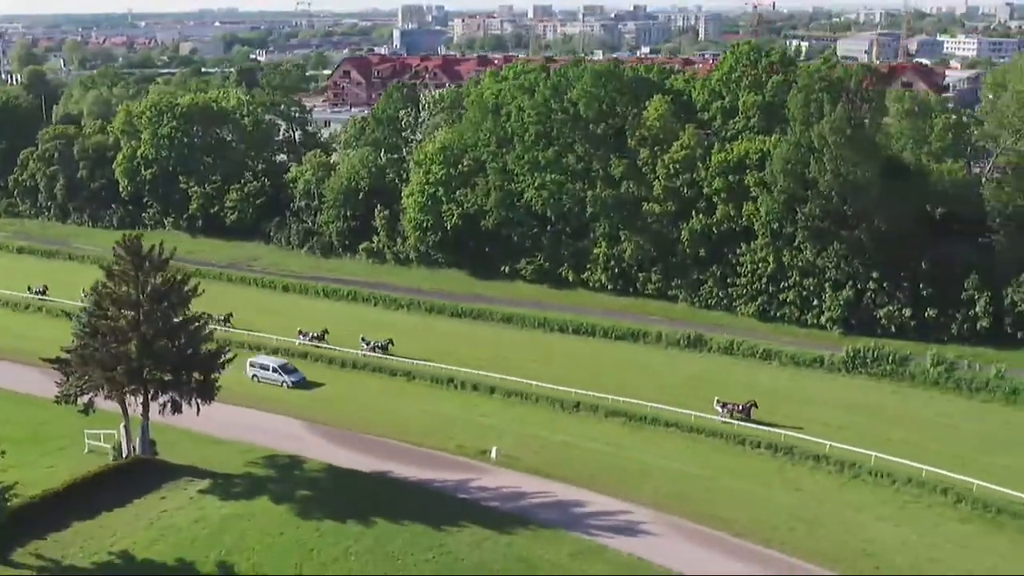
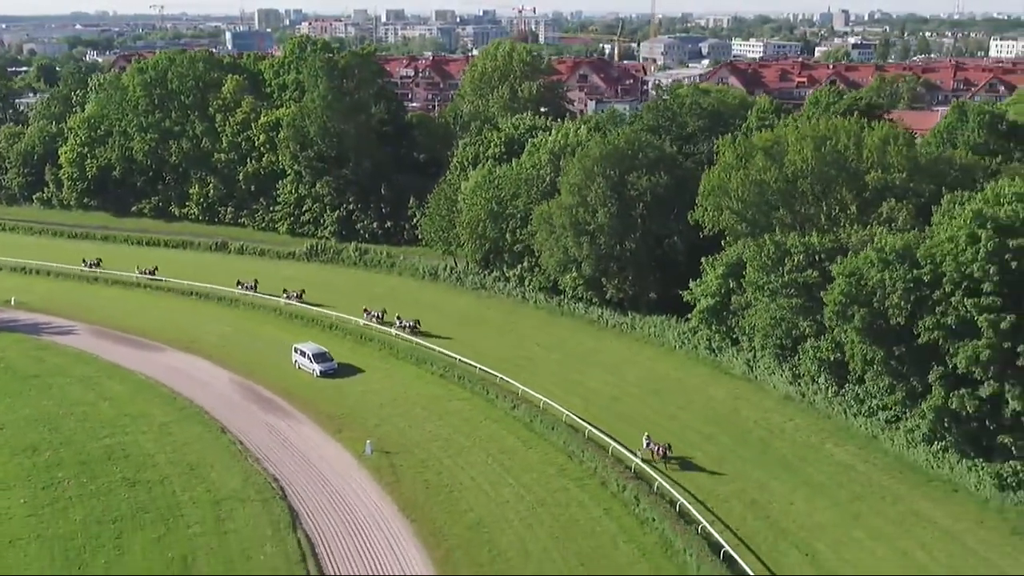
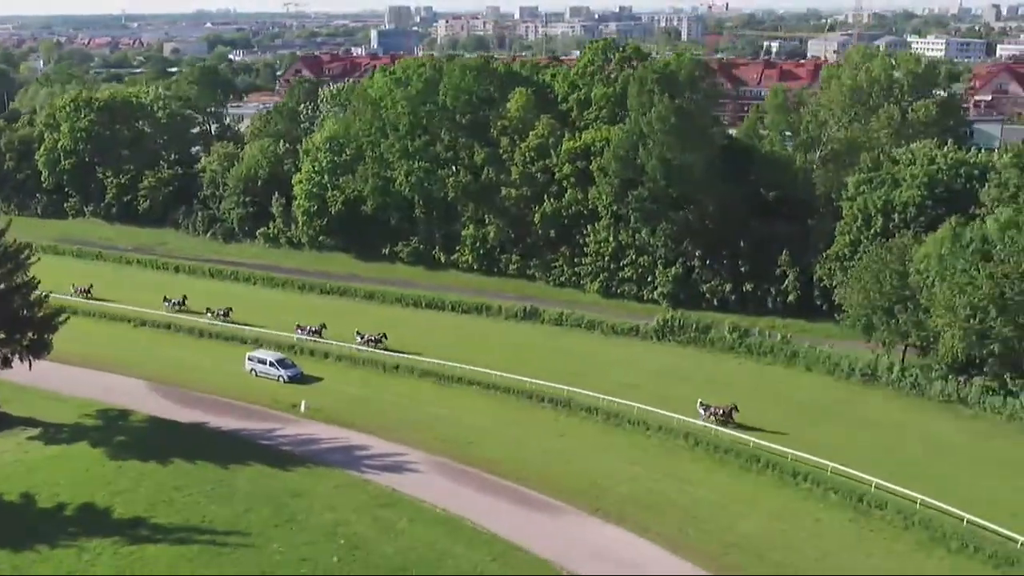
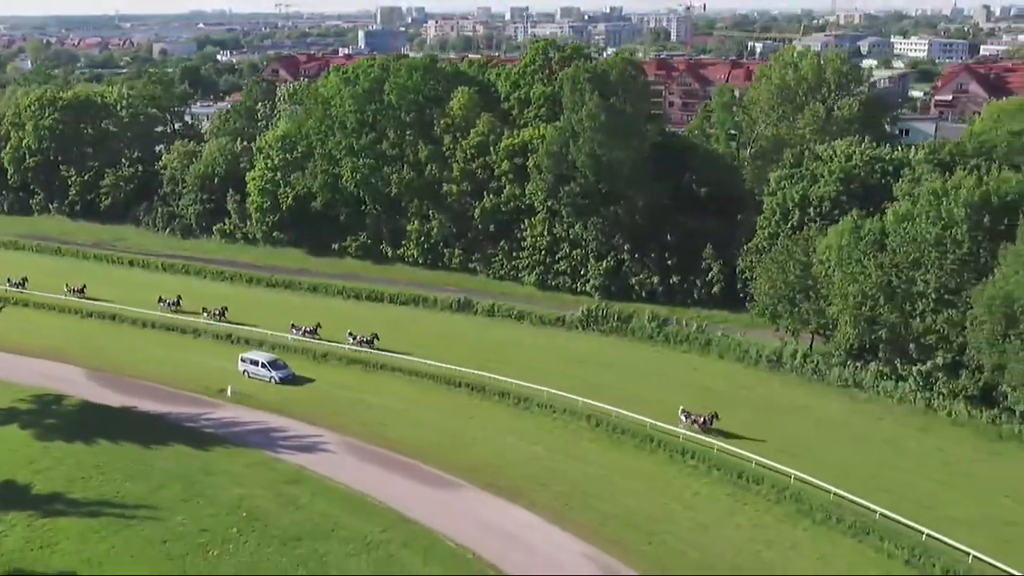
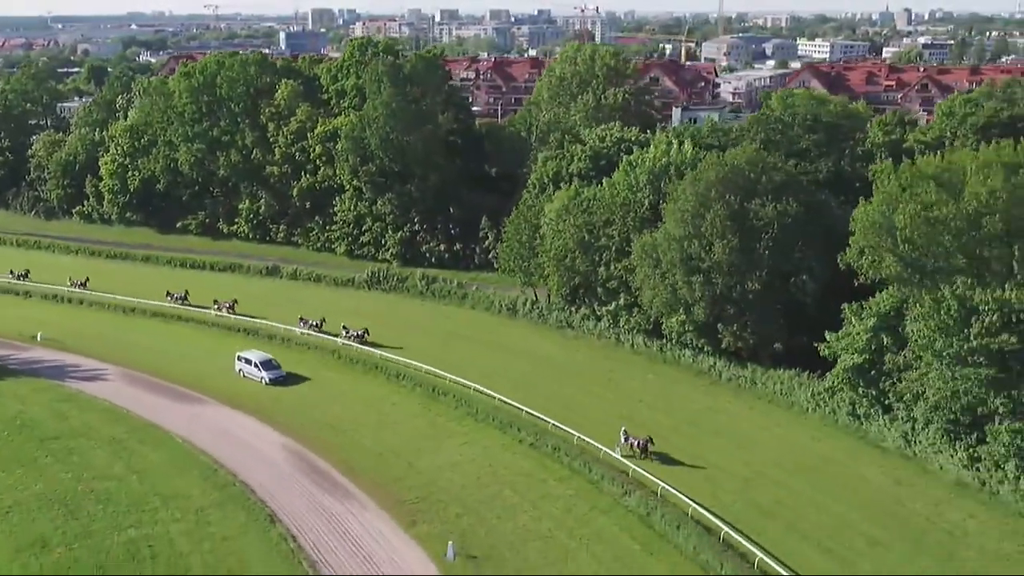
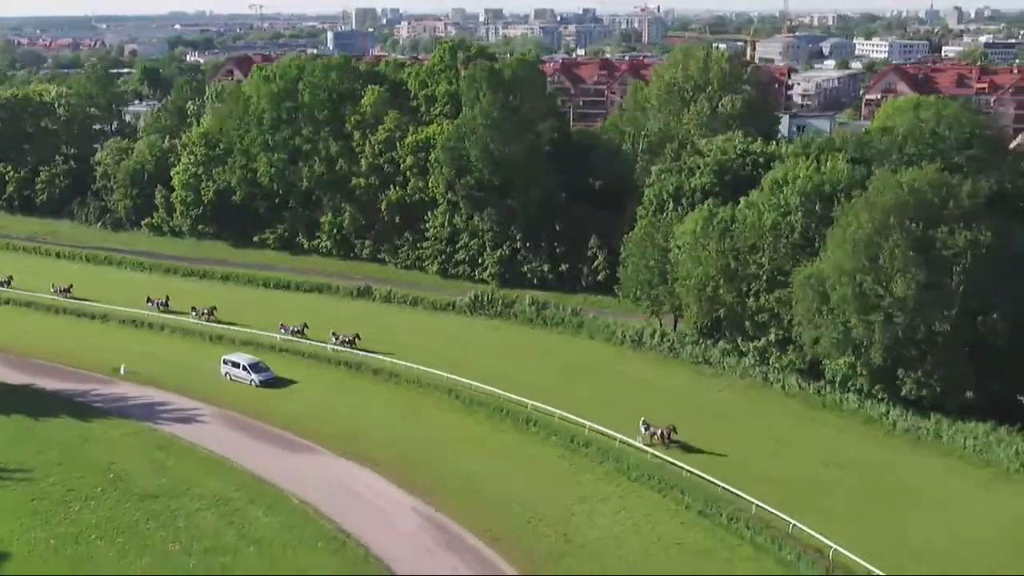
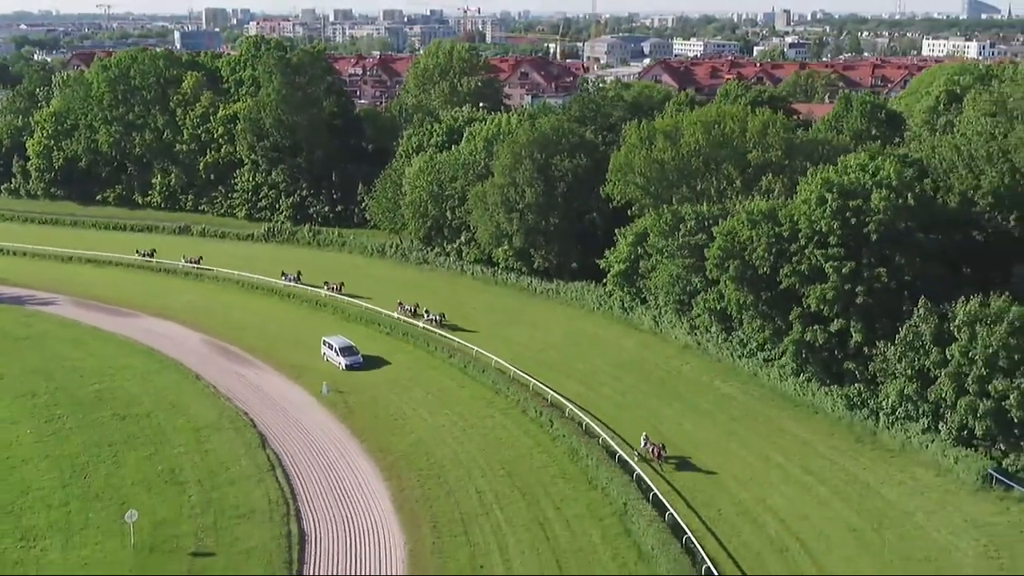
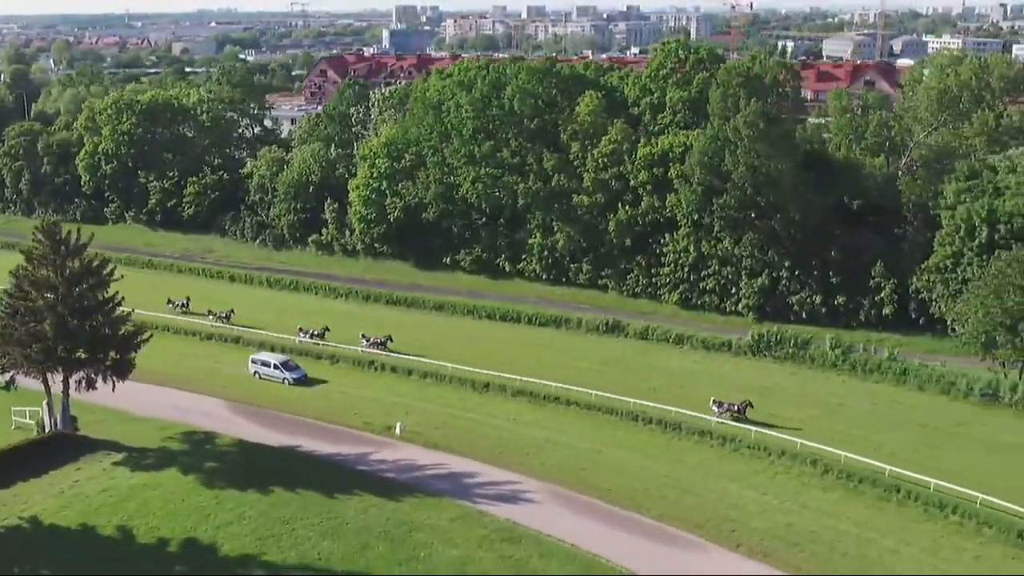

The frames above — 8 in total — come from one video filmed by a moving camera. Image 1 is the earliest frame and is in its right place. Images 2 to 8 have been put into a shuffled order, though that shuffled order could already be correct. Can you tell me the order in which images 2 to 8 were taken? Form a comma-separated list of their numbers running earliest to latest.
8, 3, 4, 6, 5, 2, 7
